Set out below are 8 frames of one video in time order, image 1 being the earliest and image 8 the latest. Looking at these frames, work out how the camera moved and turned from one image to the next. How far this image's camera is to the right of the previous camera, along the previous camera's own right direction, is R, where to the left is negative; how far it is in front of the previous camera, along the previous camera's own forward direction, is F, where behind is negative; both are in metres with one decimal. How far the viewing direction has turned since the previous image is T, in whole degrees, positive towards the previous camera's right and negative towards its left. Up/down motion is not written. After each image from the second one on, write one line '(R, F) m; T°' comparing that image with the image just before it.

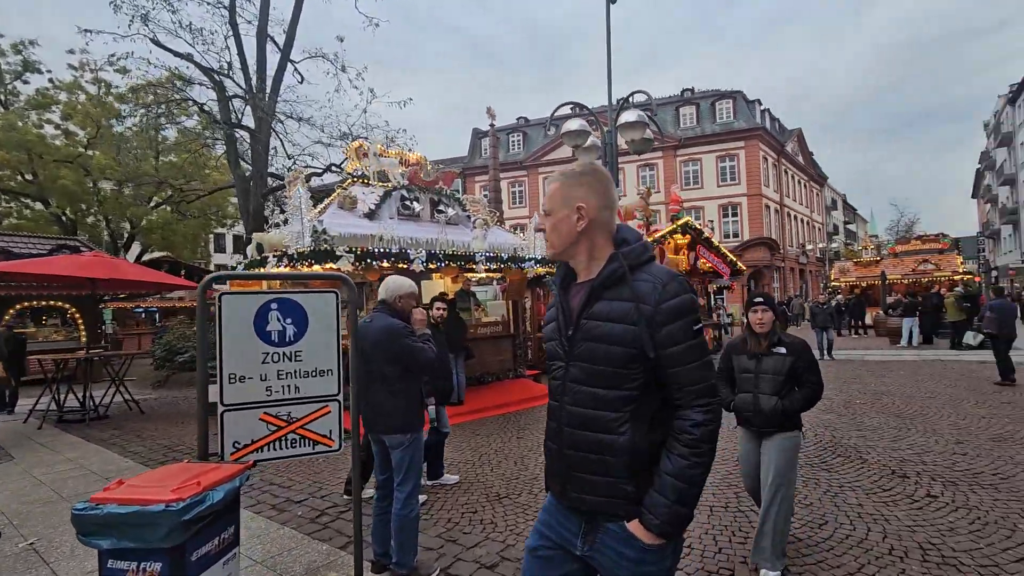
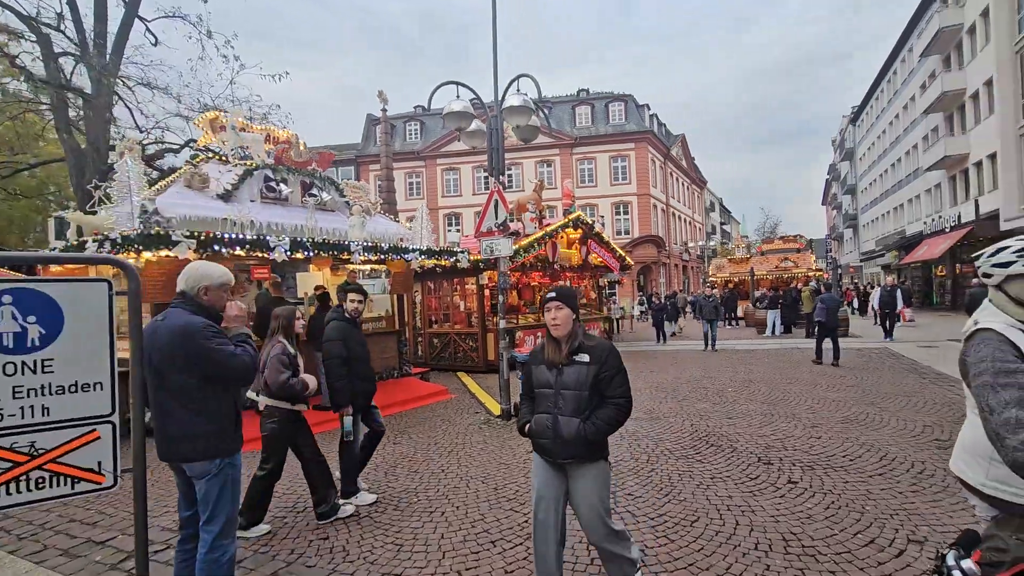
(+0.3, +0.5) m; +11°
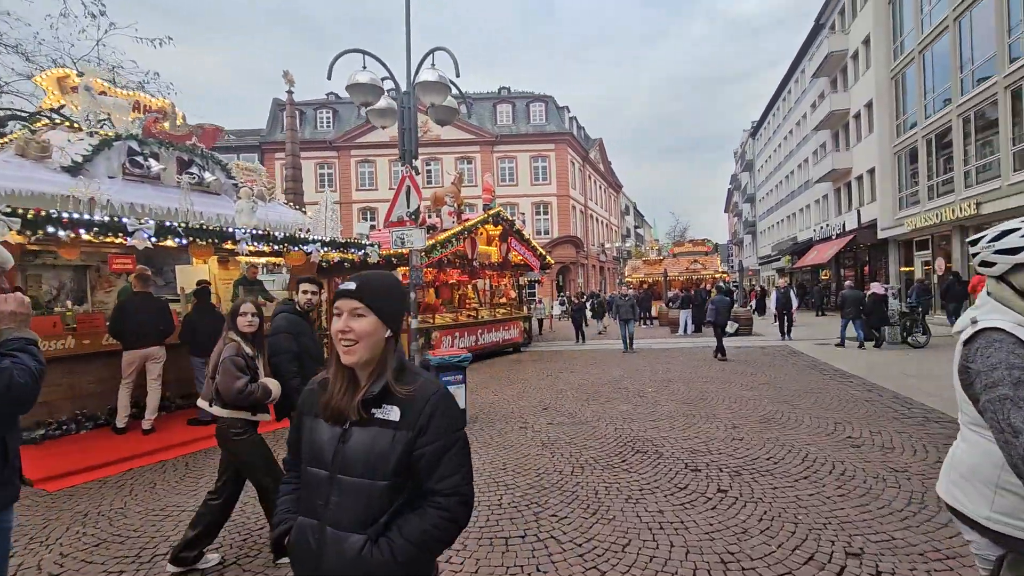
(+0.1, +0.6) m; +9°
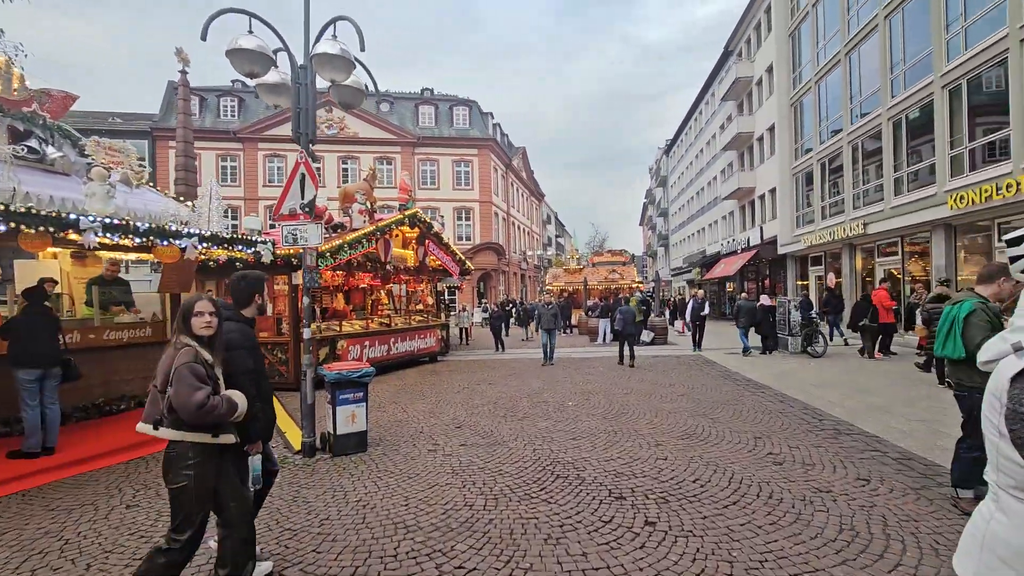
(+0.1, +0.7) m; +9°
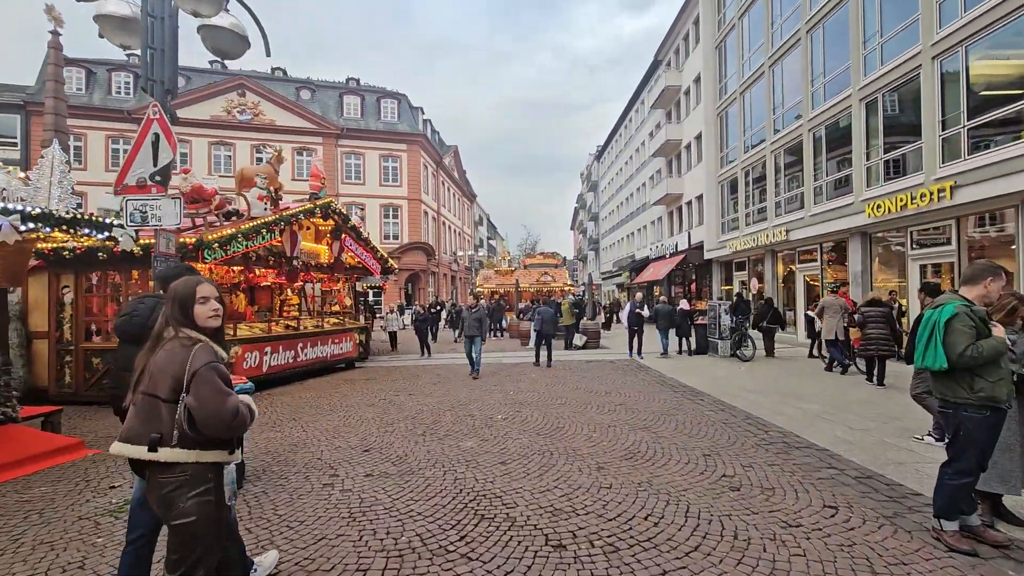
(+0.1, +1.0) m; +8°
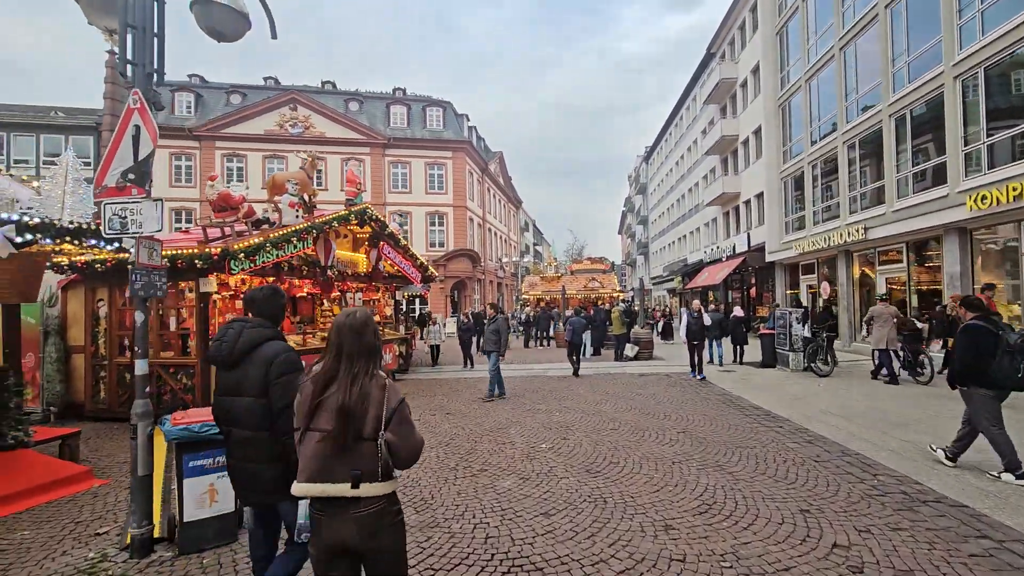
(0.0, +1.0) m; -5°
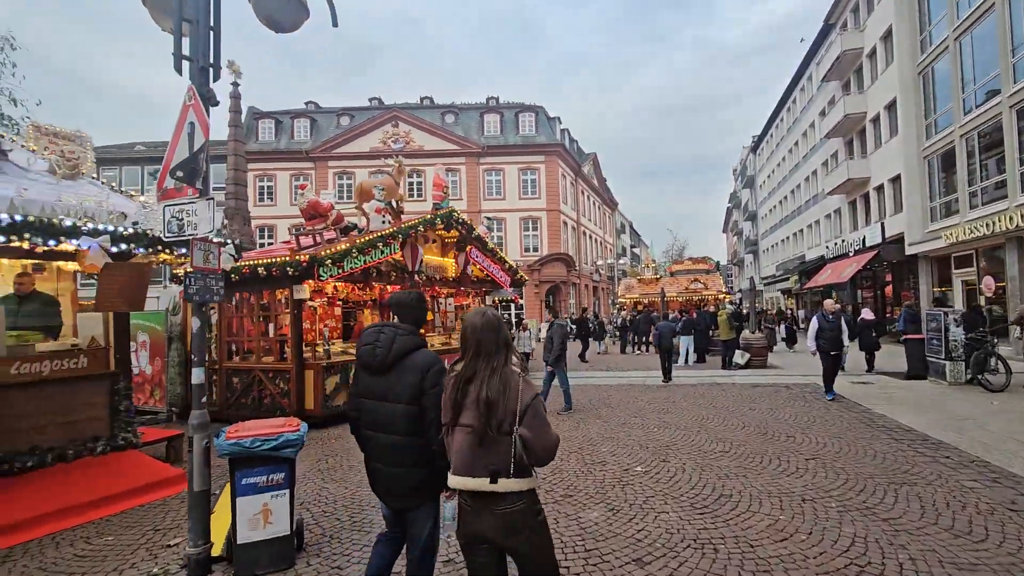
(+0.1, +0.7) m; -11°
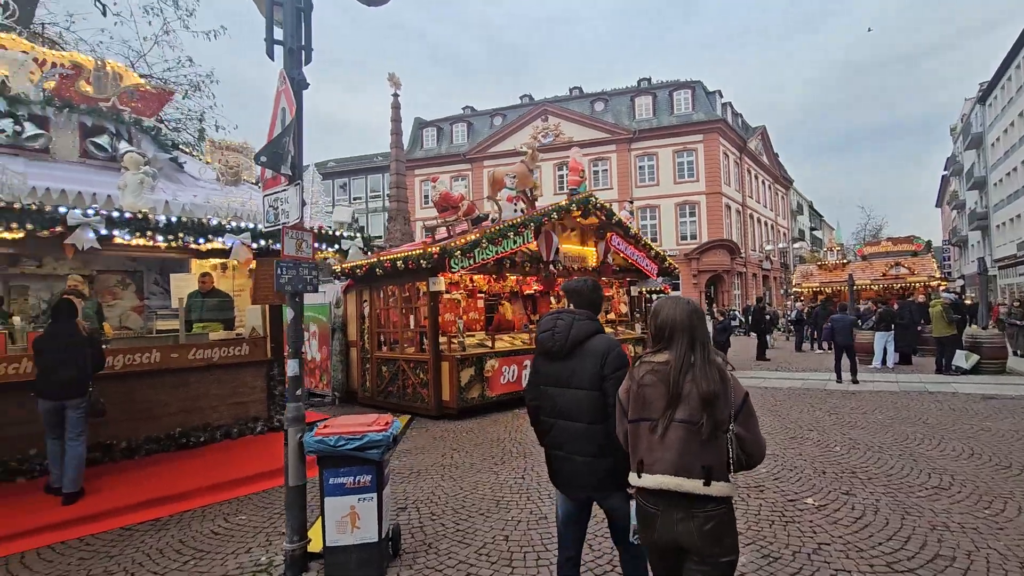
(+0.3, +0.7) m; -17°
